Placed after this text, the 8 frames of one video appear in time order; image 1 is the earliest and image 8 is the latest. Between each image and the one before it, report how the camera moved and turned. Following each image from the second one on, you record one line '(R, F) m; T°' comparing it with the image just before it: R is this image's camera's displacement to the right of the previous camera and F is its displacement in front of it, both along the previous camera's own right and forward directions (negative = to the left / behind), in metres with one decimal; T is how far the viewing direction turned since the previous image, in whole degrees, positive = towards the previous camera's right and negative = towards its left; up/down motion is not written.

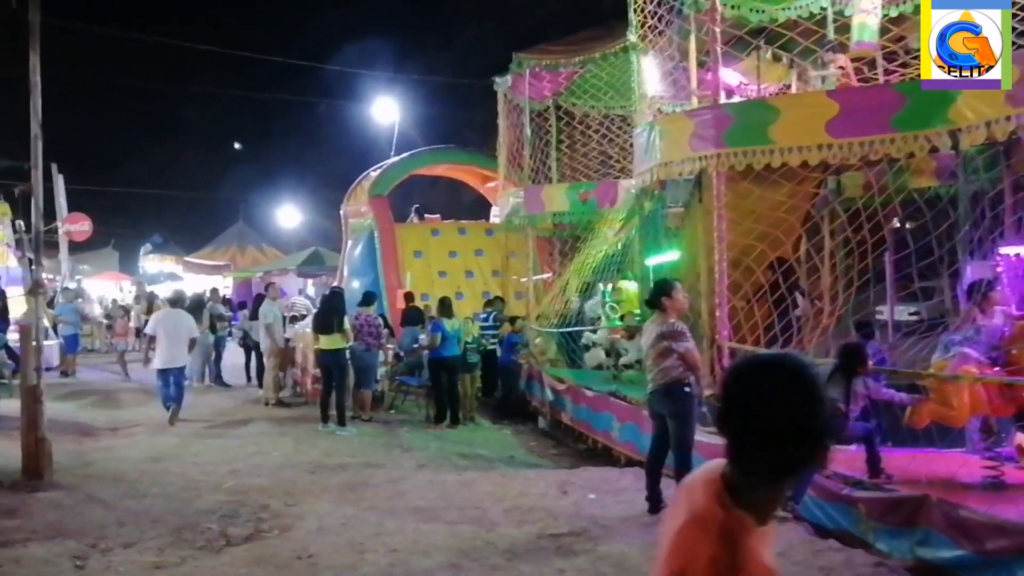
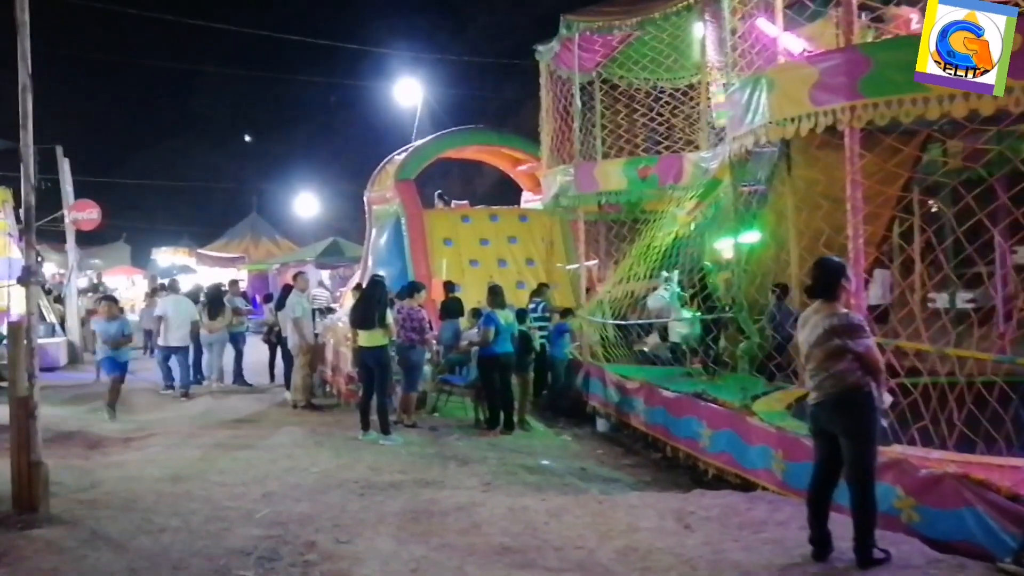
(-0.5, +1.4) m; -1°
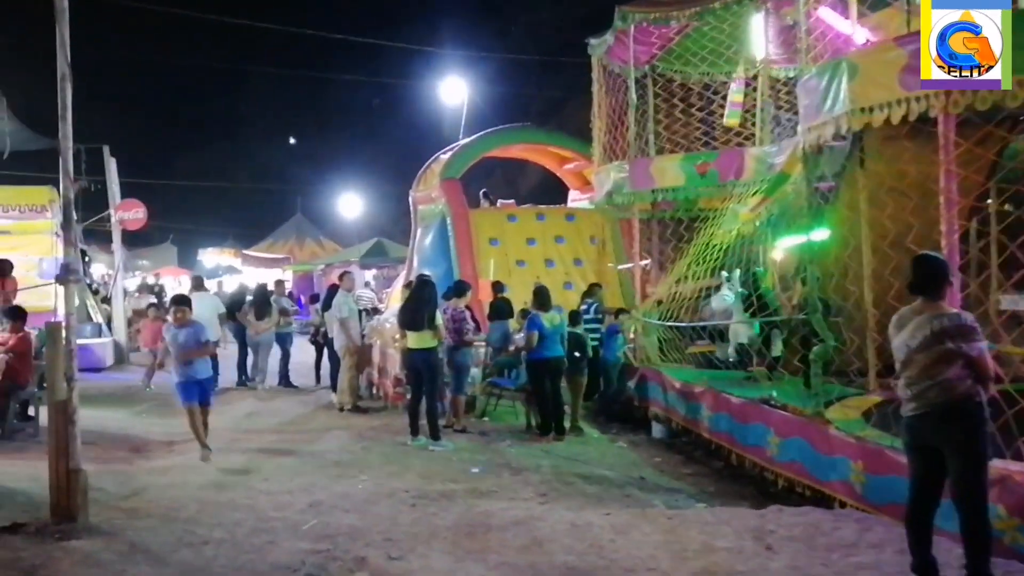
(-0.1, +0.4) m; -3°
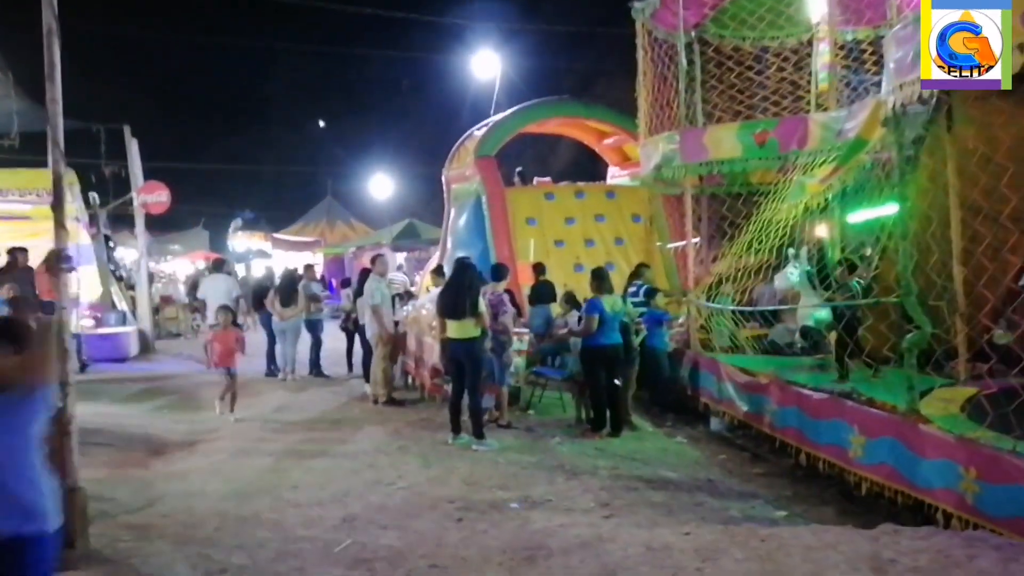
(-0.2, +0.8) m; -2°
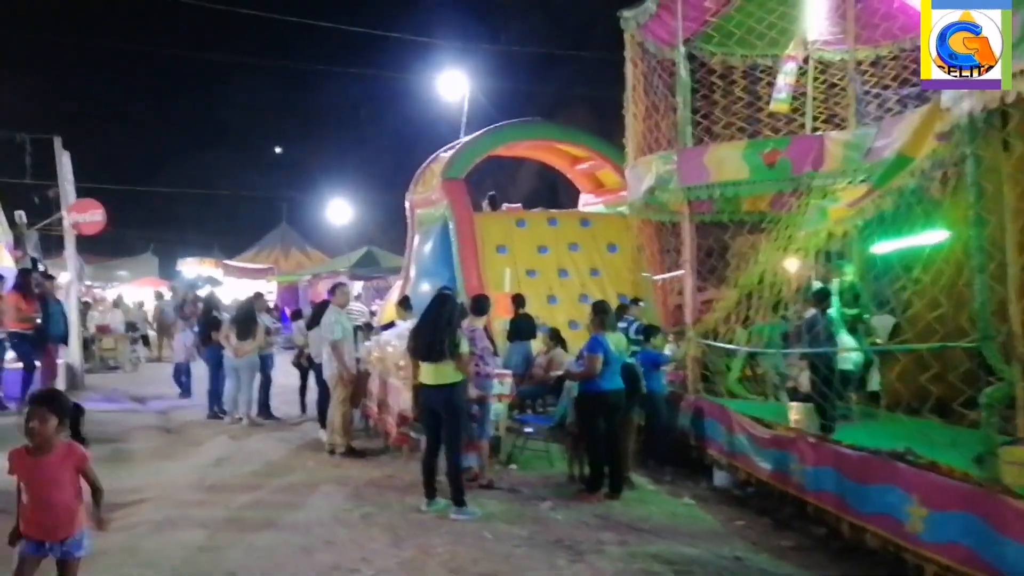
(-0.2, +1.3) m; +3°
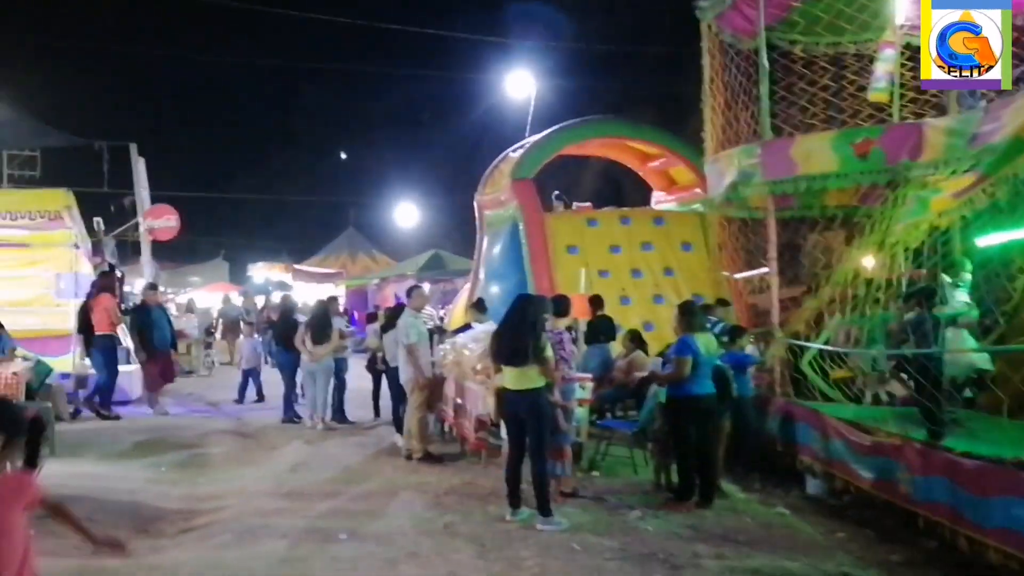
(-0.2, +0.3) m; -4°
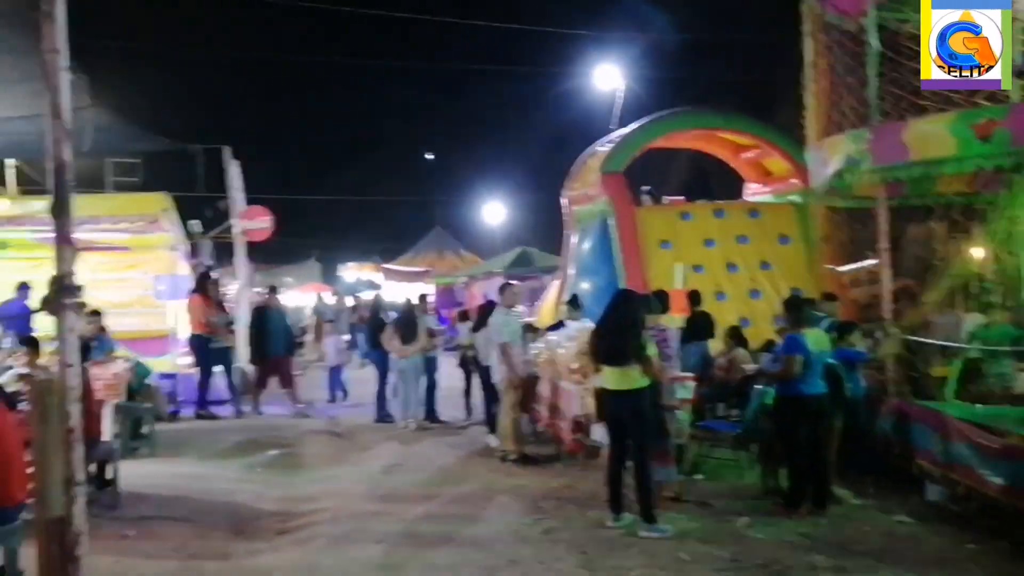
(-0.1, +0.3) m; -5°
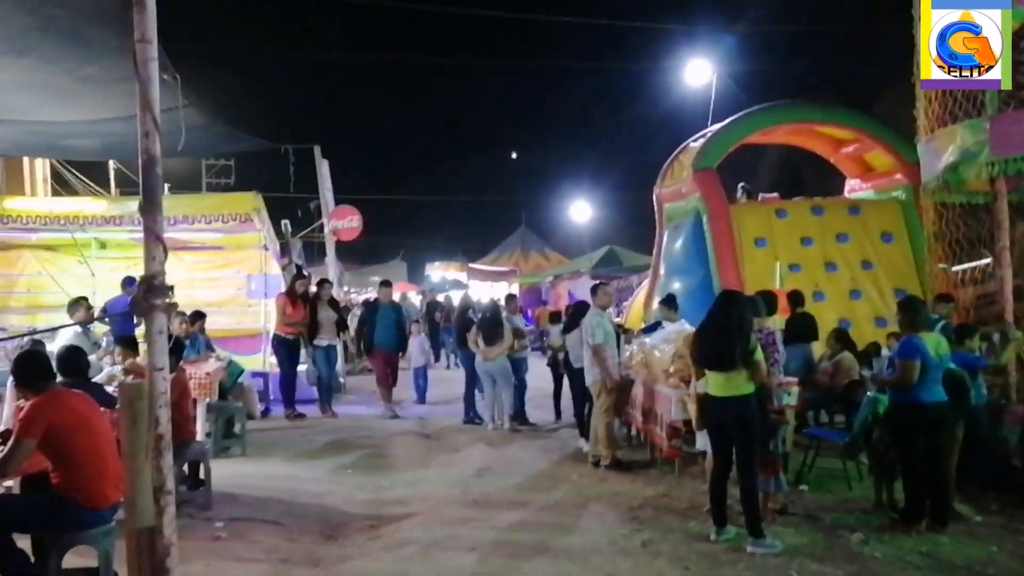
(-0.1, +0.2) m; -5°
